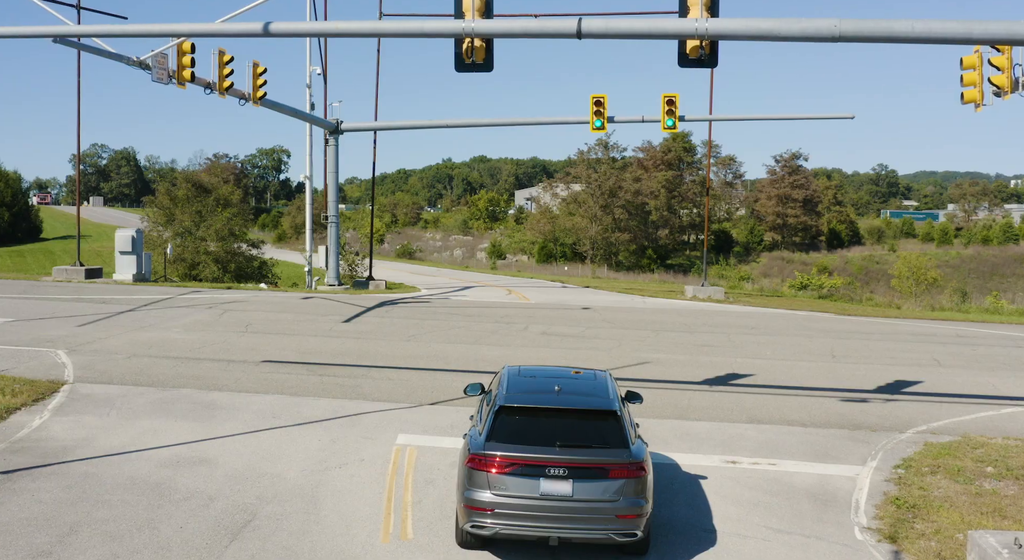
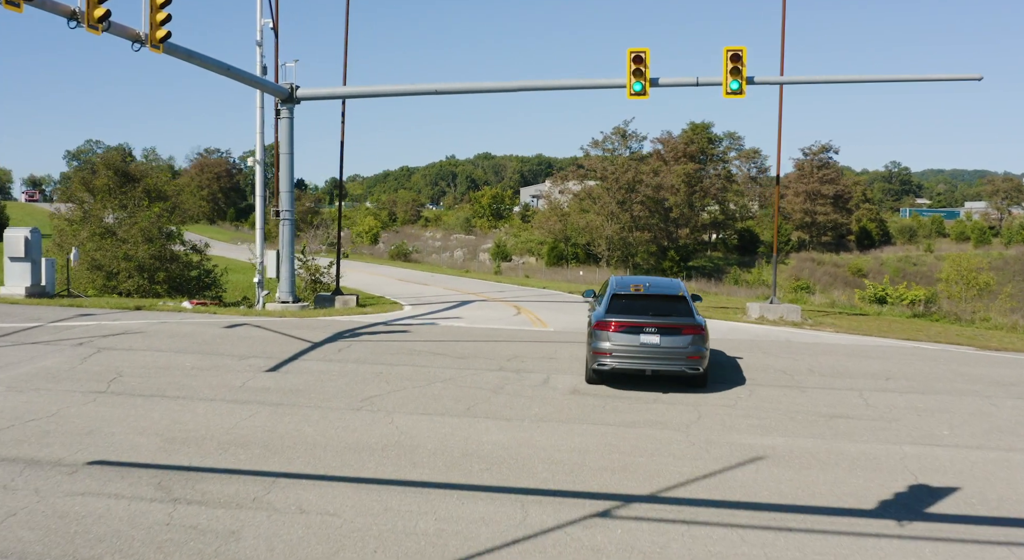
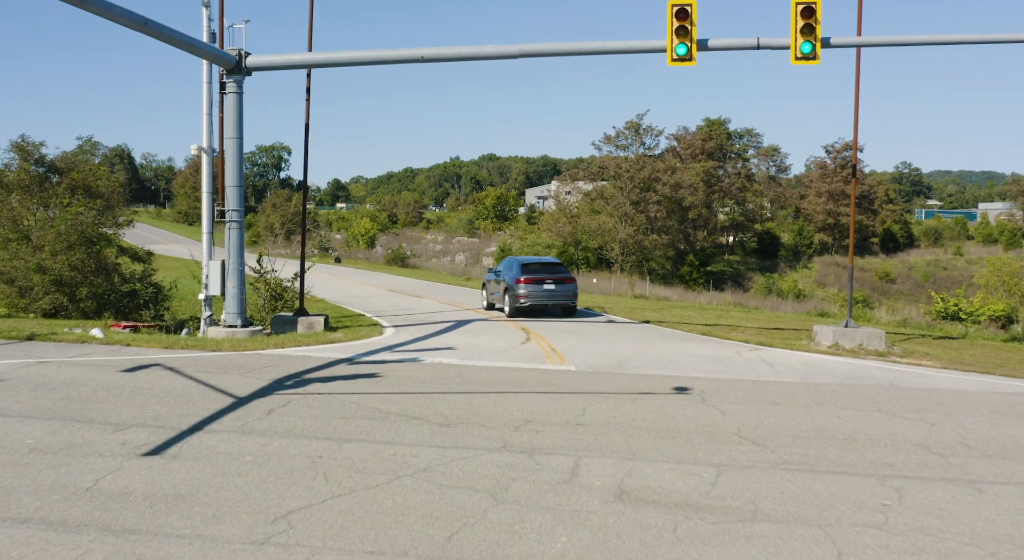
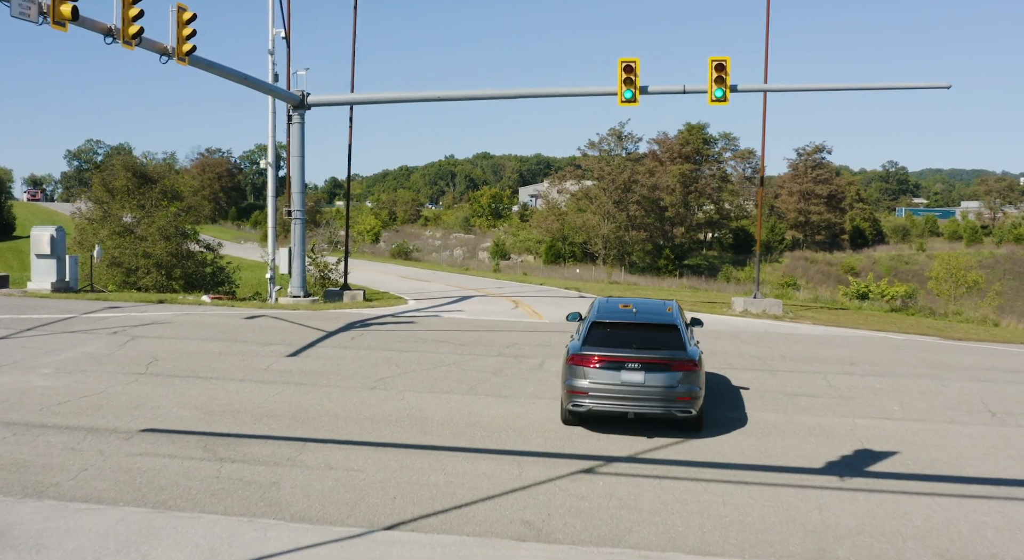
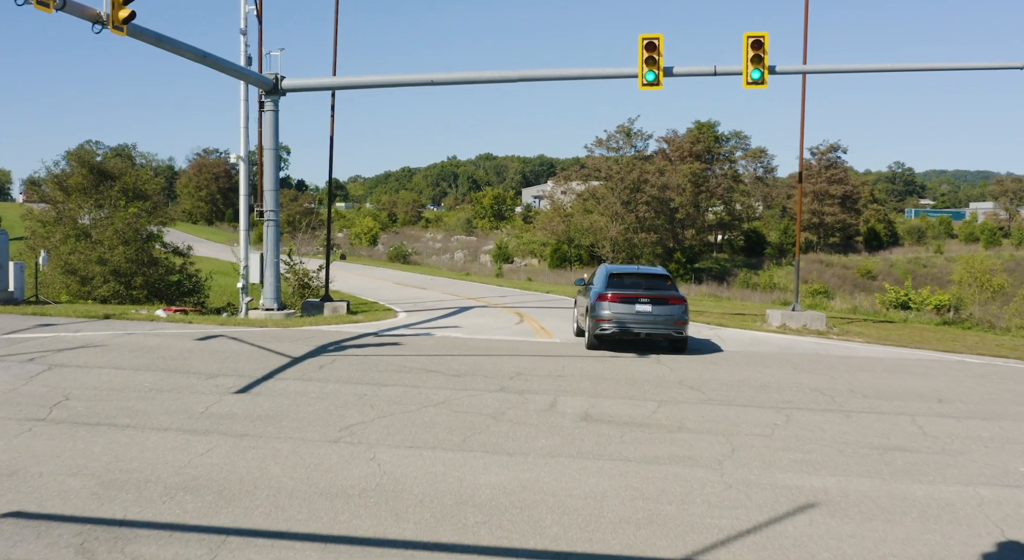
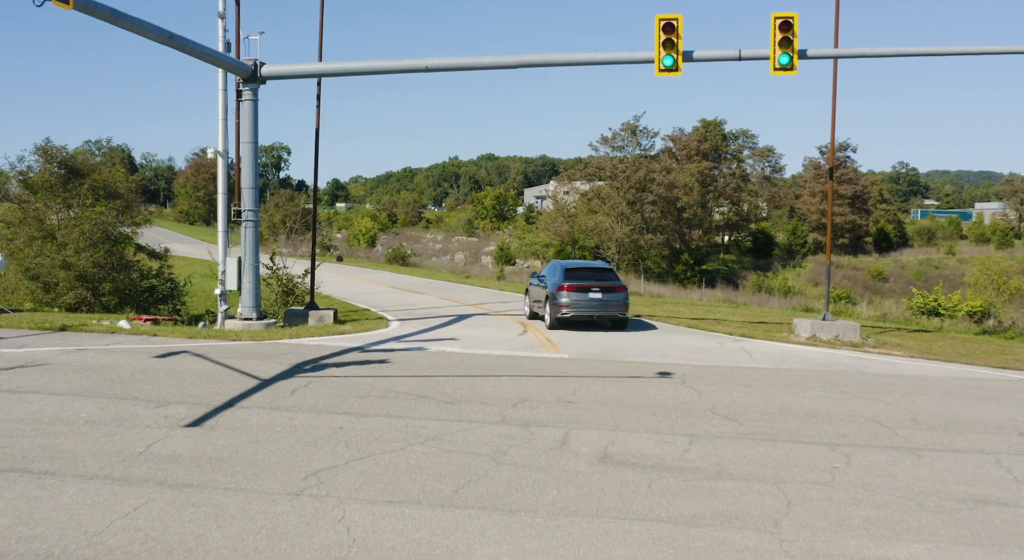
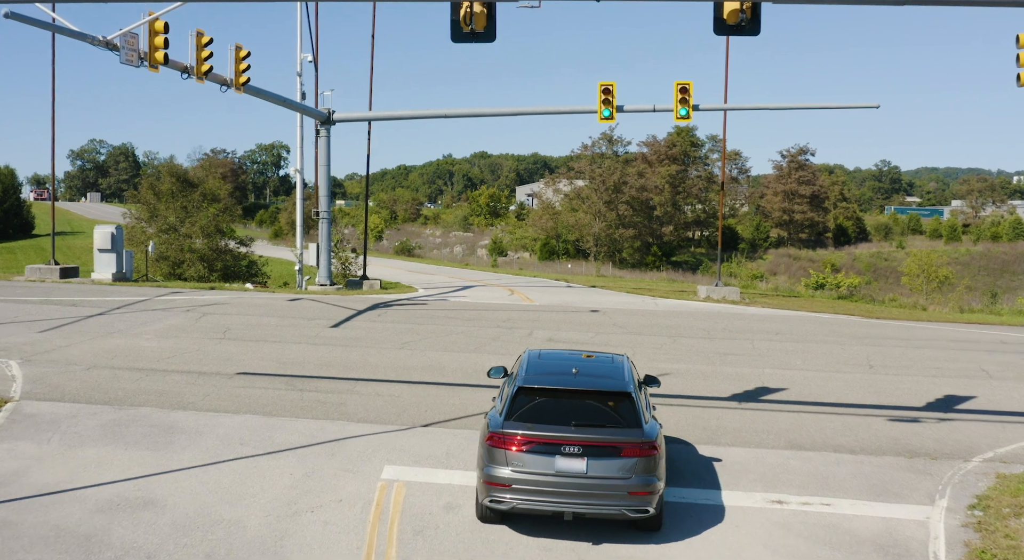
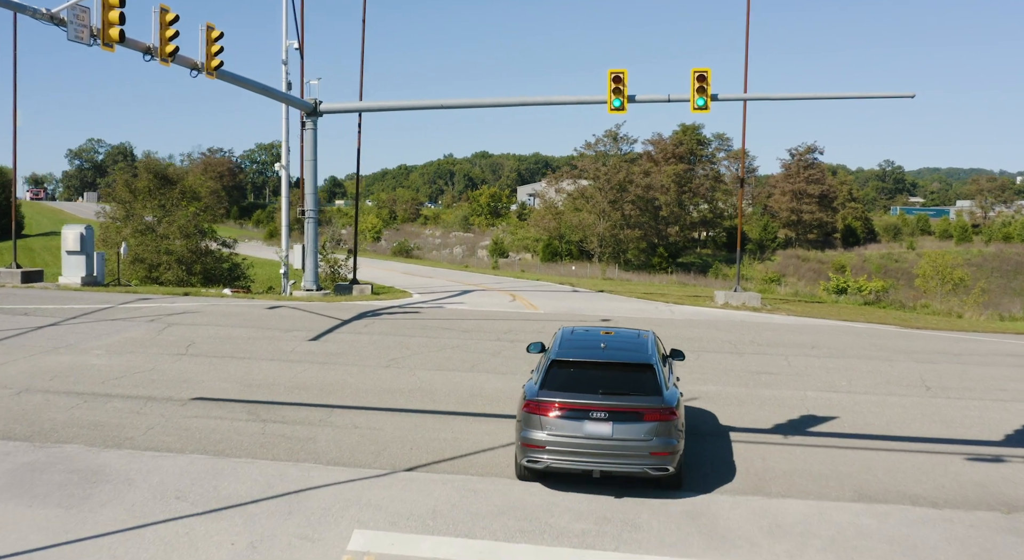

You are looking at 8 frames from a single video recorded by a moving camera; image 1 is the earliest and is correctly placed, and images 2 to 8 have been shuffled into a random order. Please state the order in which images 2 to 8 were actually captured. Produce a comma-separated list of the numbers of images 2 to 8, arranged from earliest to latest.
7, 8, 4, 2, 5, 6, 3
